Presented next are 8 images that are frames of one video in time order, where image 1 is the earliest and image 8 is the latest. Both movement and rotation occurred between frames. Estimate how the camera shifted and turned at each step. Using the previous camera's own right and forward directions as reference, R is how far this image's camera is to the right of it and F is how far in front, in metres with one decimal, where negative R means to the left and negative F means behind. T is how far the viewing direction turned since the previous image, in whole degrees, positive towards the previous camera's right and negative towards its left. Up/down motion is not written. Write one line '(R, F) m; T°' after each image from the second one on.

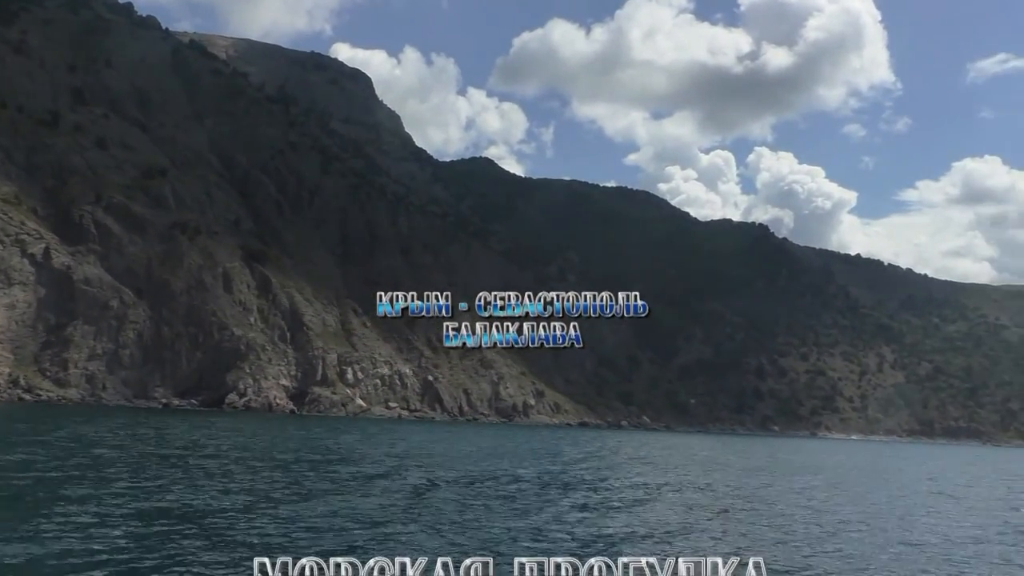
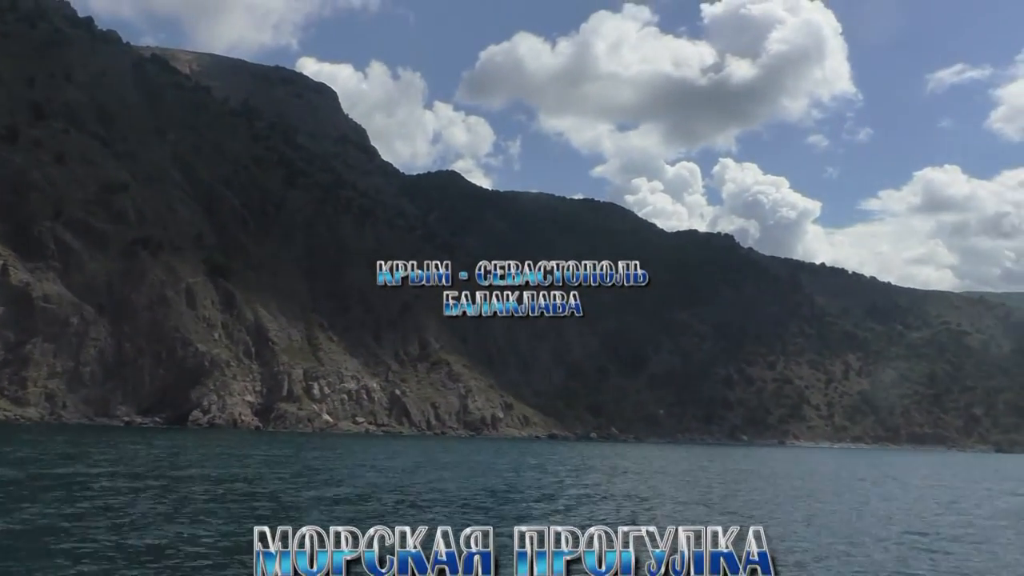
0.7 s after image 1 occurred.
(+0.8, +0.1) m; +2°
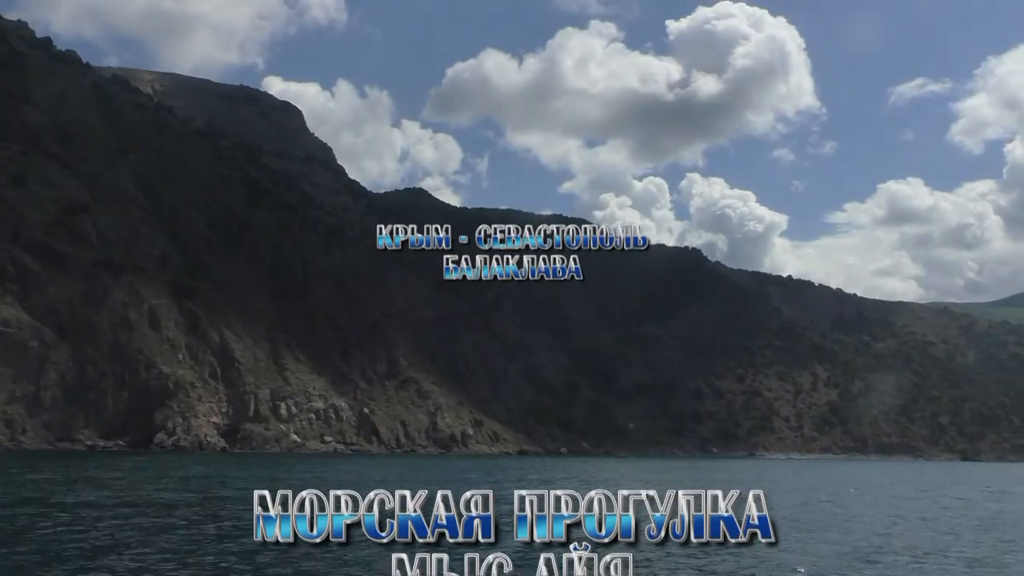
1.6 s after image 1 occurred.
(+1.1, +0.1) m; +2°
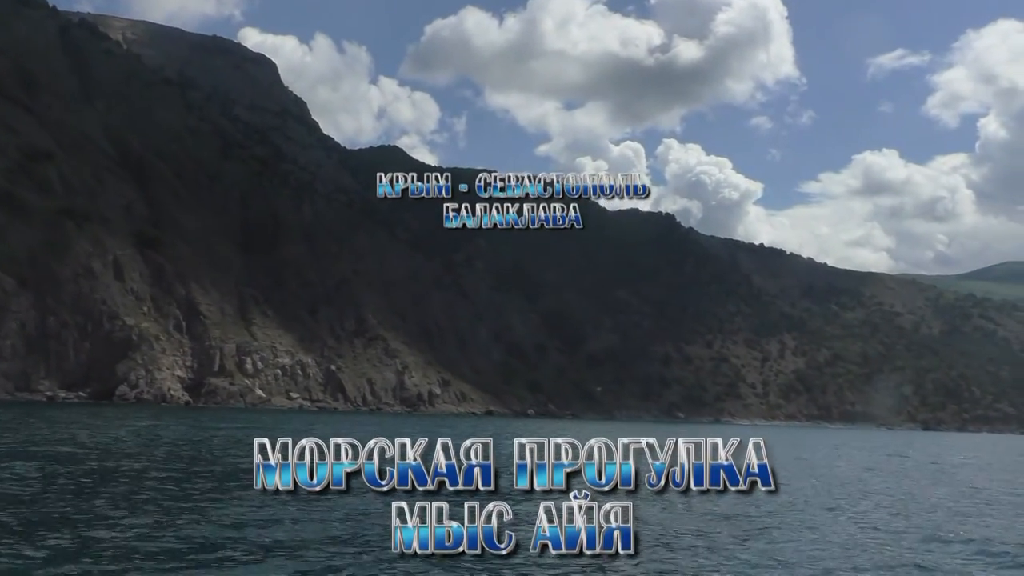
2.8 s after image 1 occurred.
(+1.5, +0.4) m; +1°
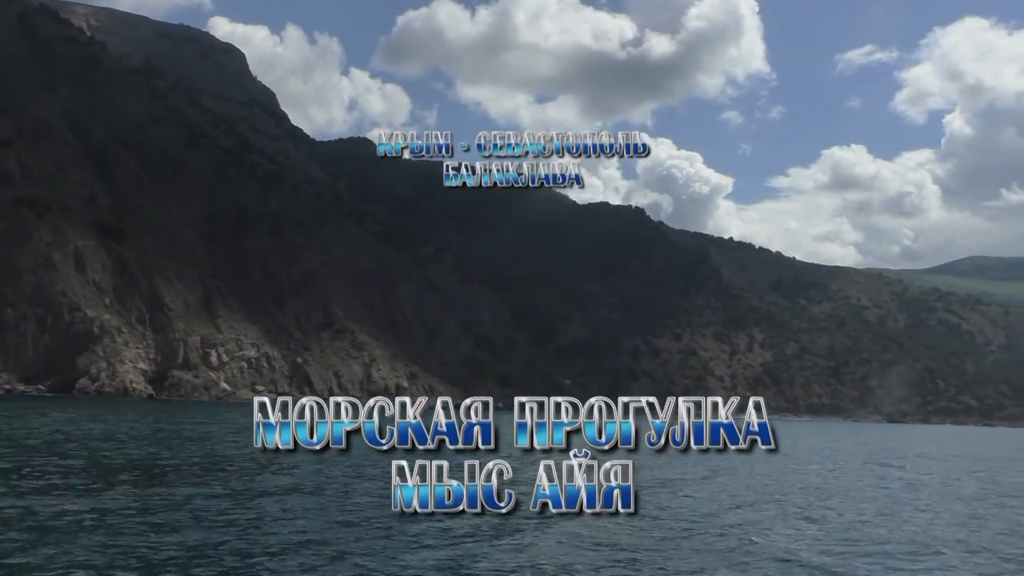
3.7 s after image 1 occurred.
(+1.1, +0.3) m; +2°
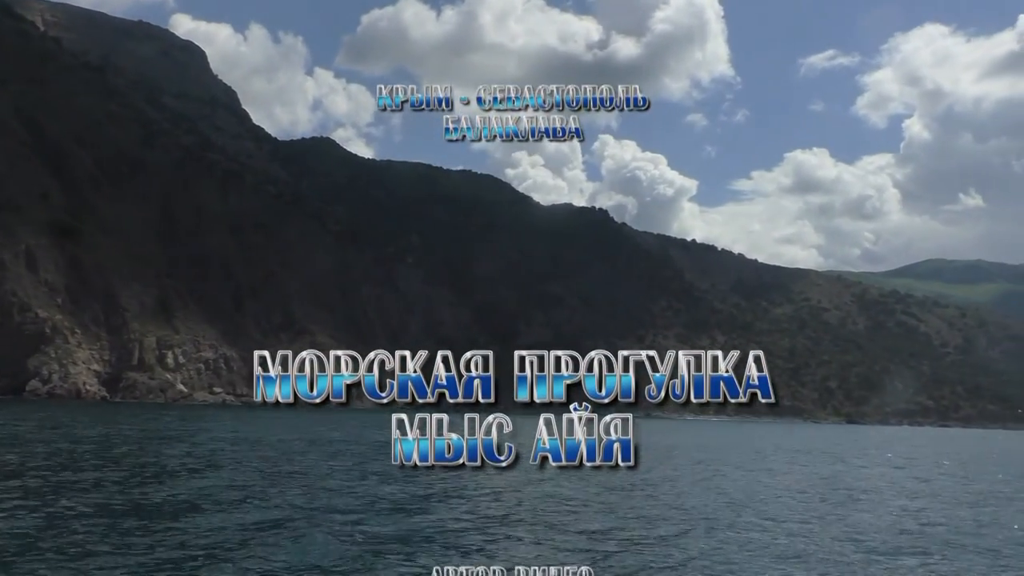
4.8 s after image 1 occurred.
(+1.4, +0.3) m; +2°
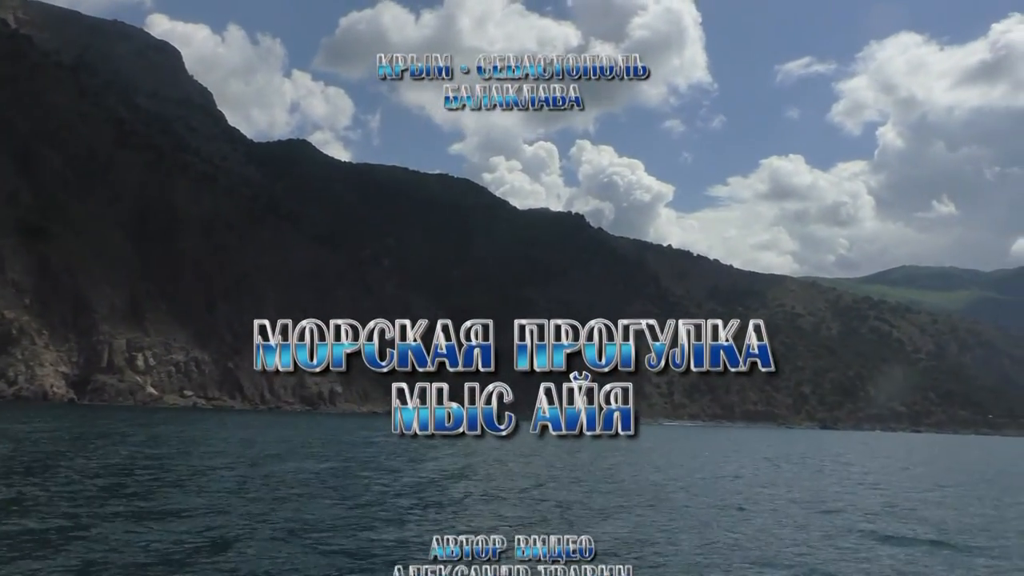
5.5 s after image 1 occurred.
(+1.1, +0.2) m; +1°
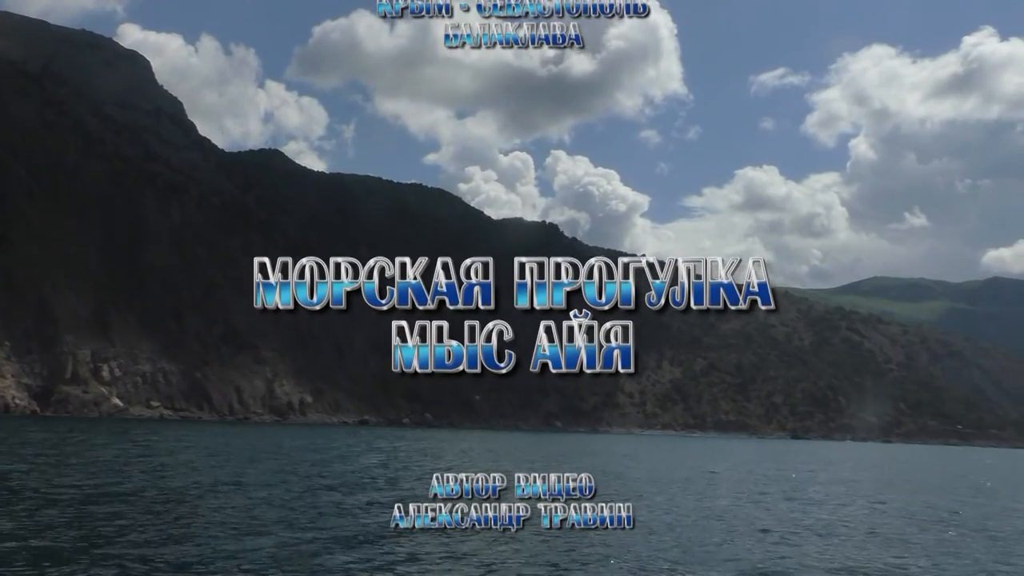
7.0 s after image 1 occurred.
(+2.1, +0.2) m; +1°
